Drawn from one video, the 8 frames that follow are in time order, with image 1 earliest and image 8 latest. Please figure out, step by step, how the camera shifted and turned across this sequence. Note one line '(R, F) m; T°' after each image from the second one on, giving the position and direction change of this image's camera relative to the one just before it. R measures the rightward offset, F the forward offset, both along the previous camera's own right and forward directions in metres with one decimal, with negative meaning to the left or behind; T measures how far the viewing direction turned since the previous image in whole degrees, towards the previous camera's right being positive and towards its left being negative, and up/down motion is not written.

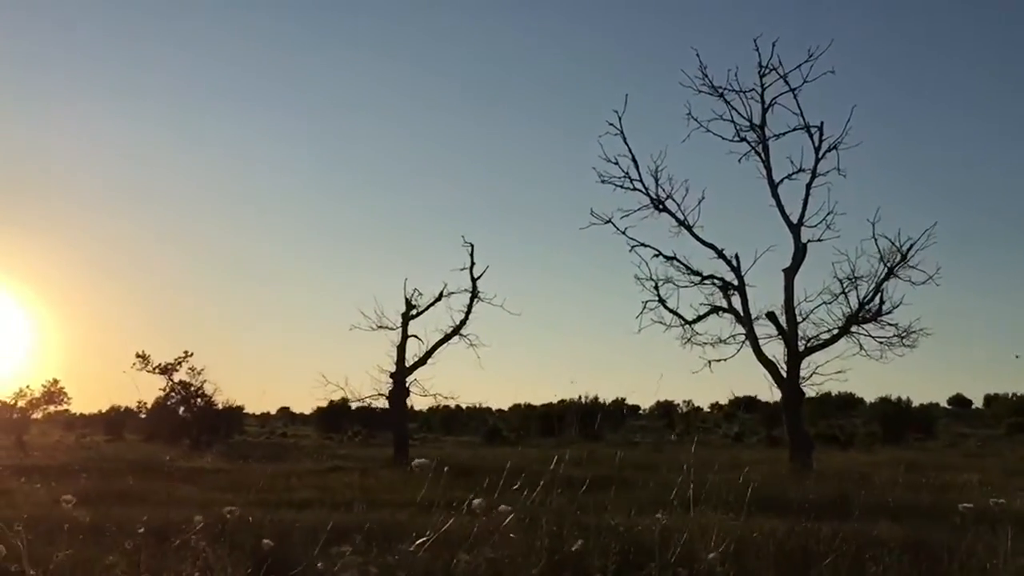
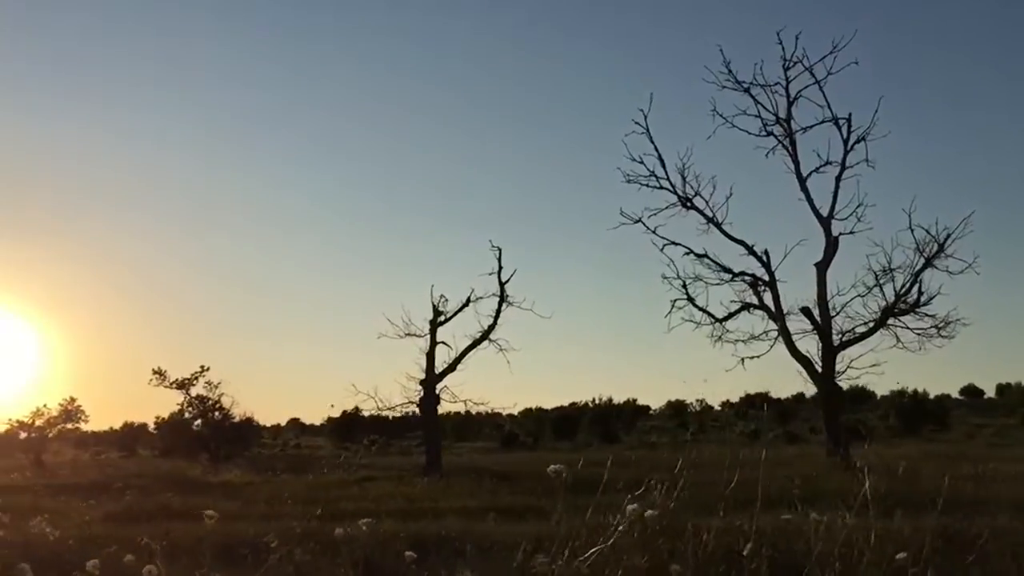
(-0.5, +0.1) m; 0°
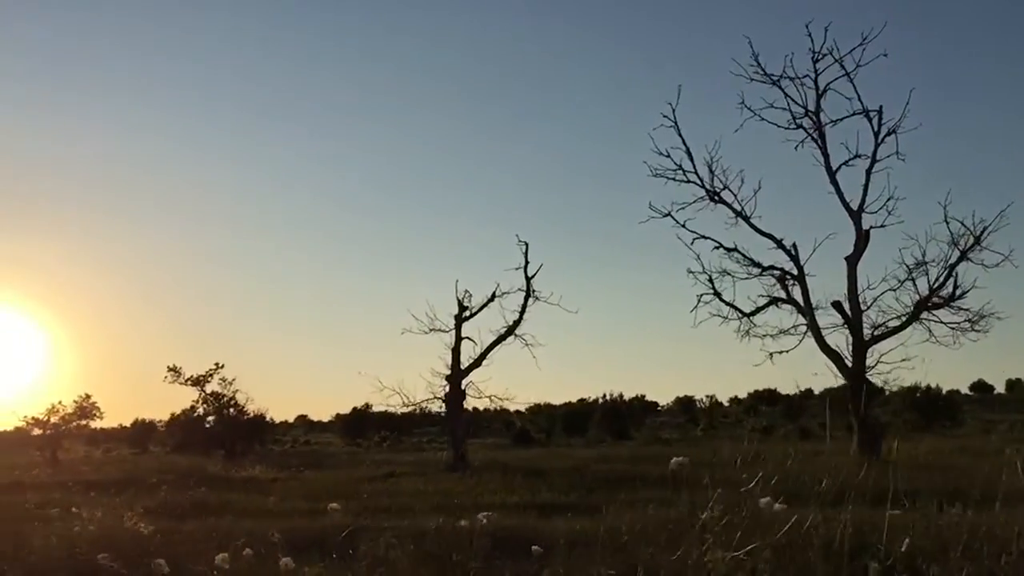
(-0.4, +0.1) m; 0°
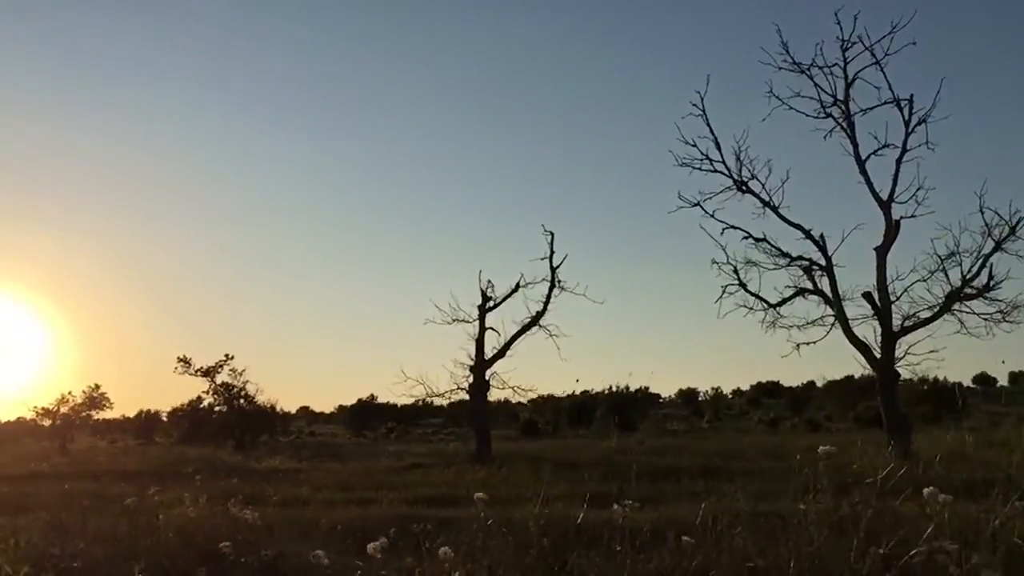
(-0.5, +0.1) m; 0°
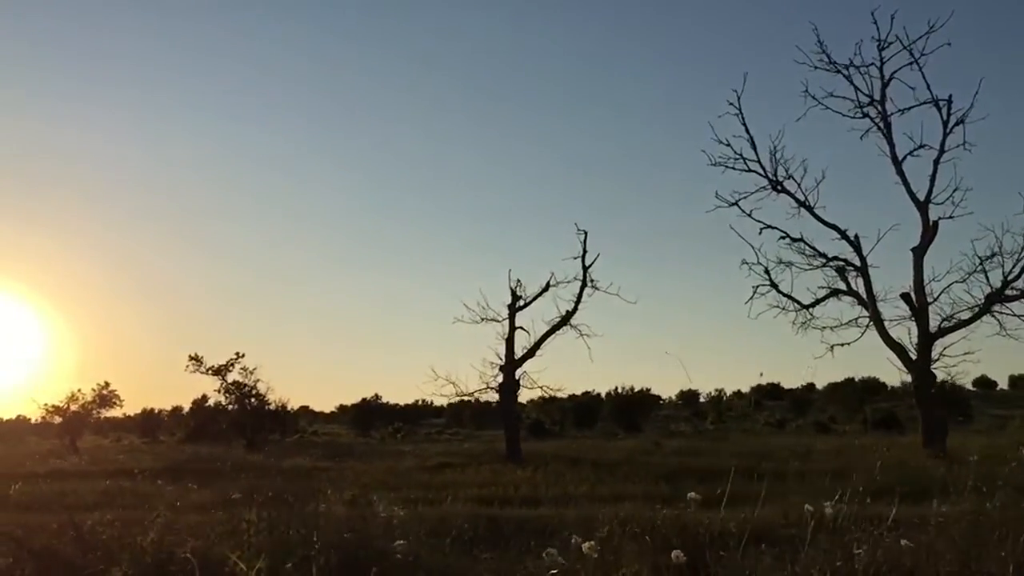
(-0.7, +0.1) m; 0°
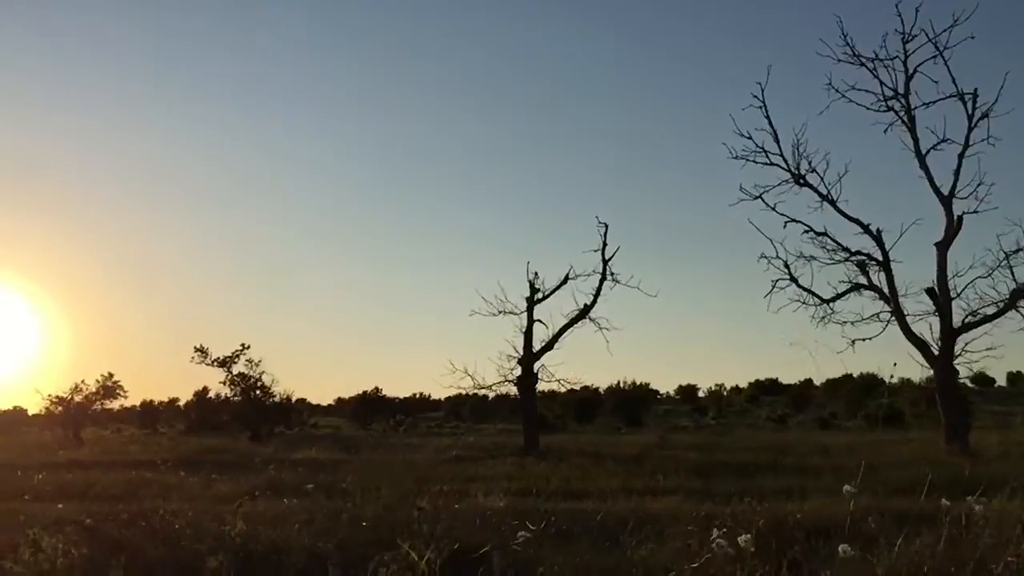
(-0.5, +0.1) m; 0°
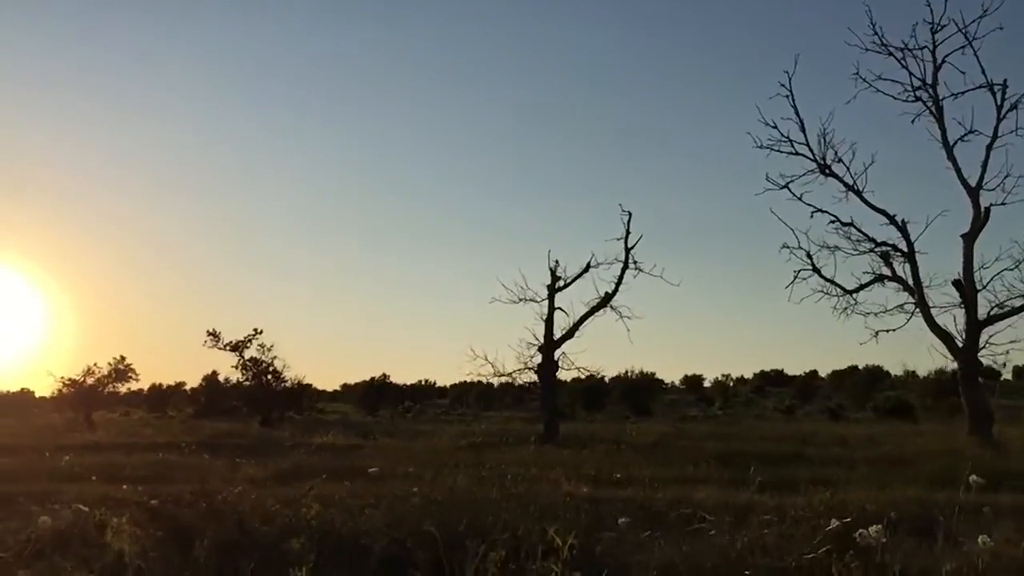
(-0.3, +0.1) m; 0°
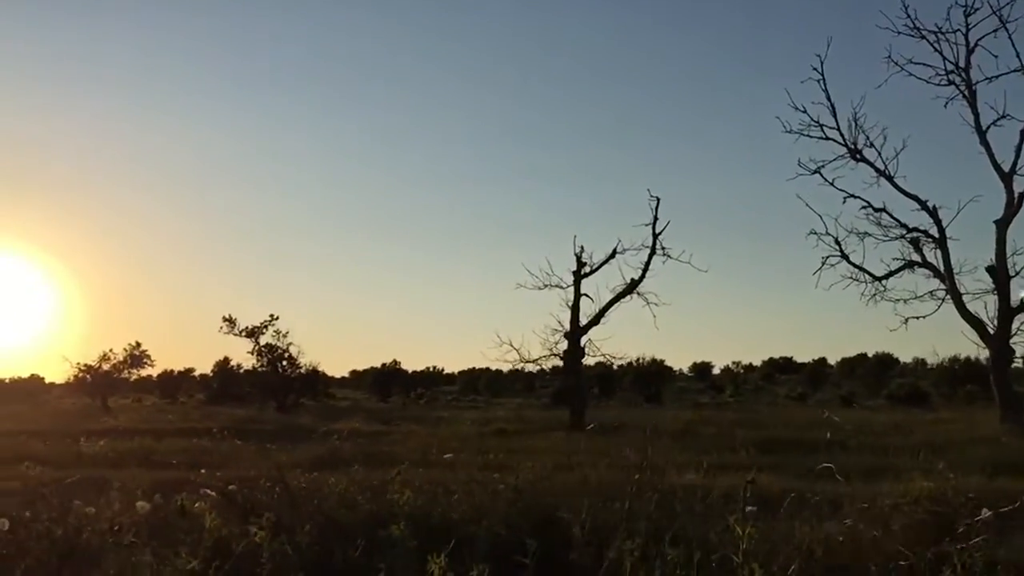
(-0.4, +0.1) m; 0°
